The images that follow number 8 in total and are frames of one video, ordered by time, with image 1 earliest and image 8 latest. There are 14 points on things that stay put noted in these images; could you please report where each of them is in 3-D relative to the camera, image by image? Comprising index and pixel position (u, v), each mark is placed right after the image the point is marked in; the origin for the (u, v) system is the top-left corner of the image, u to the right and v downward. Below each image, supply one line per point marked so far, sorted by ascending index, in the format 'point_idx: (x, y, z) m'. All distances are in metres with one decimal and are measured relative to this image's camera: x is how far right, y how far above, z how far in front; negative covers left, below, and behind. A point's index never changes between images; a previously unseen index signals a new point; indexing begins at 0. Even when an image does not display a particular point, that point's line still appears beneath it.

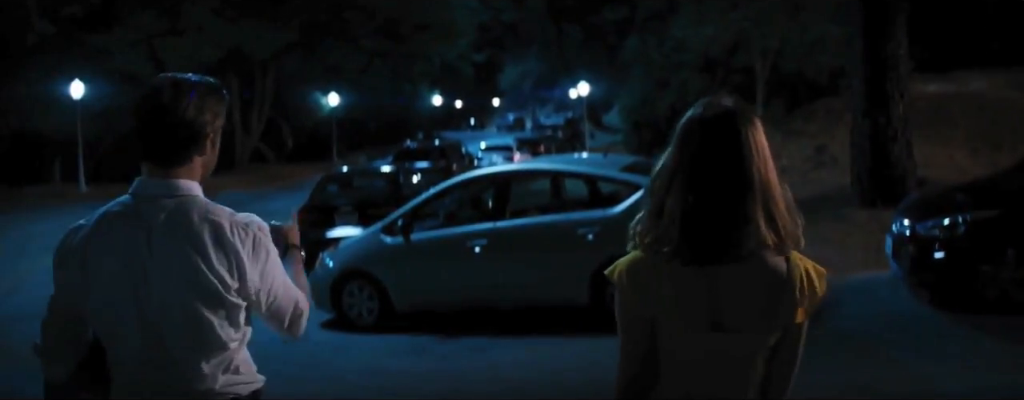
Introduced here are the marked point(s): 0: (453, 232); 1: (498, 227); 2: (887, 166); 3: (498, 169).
0: (-0.5, -0.3, +10.2) m
1: (-0.1, -0.2, +10.0) m
2: (+4.5, +0.4, +14.4) m
3: (-0.2, +0.3, +10.4) m
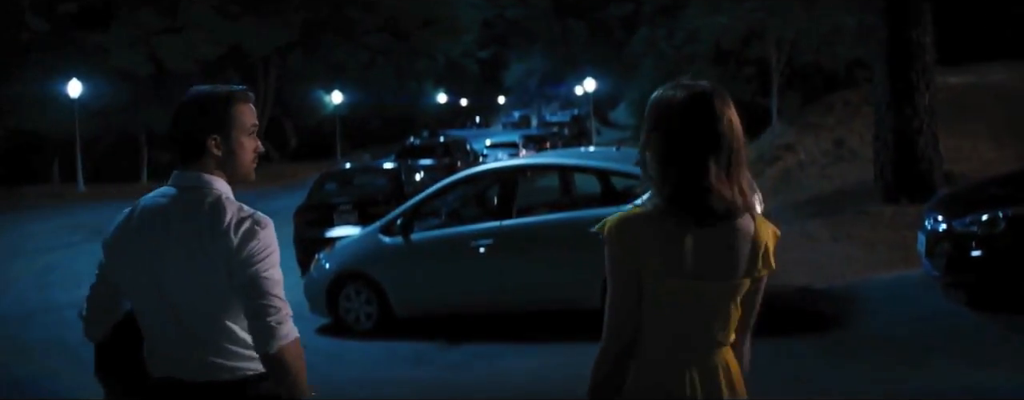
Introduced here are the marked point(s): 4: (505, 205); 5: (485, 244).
0: (-0.4, -0.3, +9.6) m
1: (-0.1, -0.2, +9.4) m
2: (+4.5, +0.5, +13.7) m
3: (-0.1, +0.3, +9.7) m
4: (-0.1, 0.0, +9.6) m
5: (-0.2, -0.3, +9.4) m
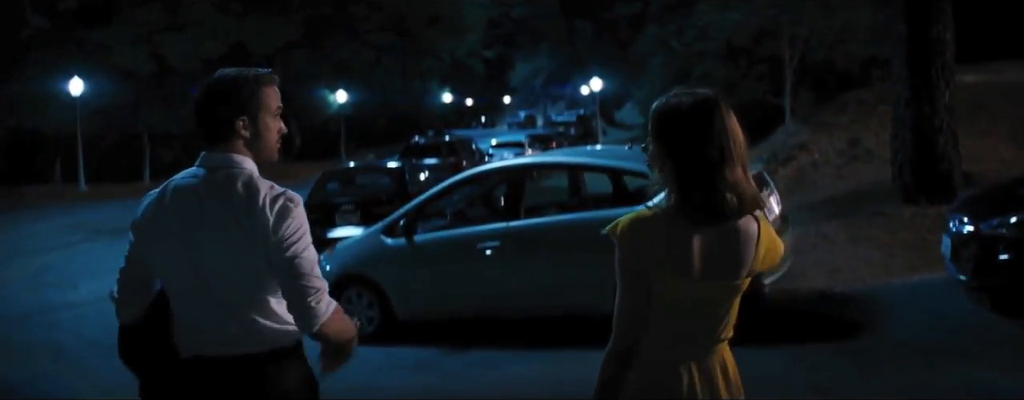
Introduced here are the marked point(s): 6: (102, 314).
0: (-0.4, -0.3, +9.2) m
1: (0.0, -0.2, +9.0) m
2: (+4.6, +0.5, +13.3) m
3: (0.0, +0.3, +9.3) m
4: (0.0, 0.0, +9.2) m
5: (-0.1, -0.3, +9.0) m
6: (-5.0, -1.2, +14.6) m
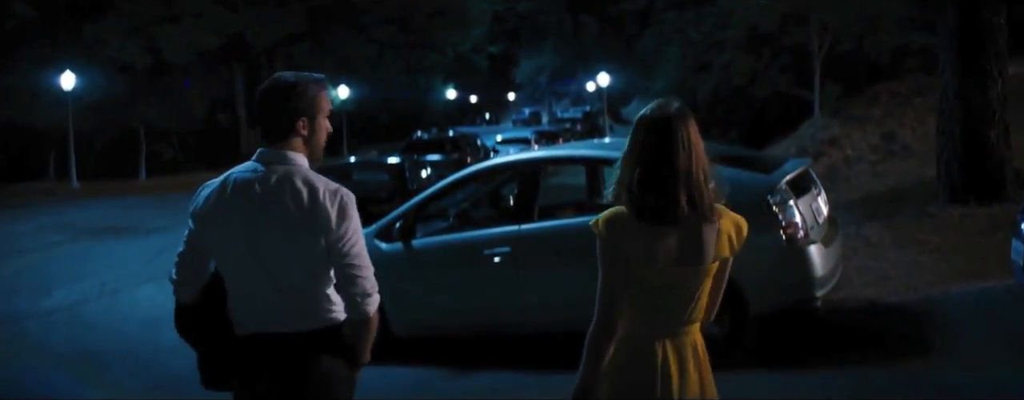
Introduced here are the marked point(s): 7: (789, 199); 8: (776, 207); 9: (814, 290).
0: (-0.3, -0.3, +8.0) m
1: (+0.1, -0.2, +7.9) m
2: (+4.7, +0.5, +12.2) m
3: (0.0, +0.3, +8.2) m
4: (+0.1, 0.0, +8.0) m
5: (-0.1, -0.3, +7.9) m
6: (-4.9, -1.2, +13.5) m
7: (+1.7, 0.0, +7.4) m
8: (+1.6, 0.0, +7.4) m
9: (+1.8, -0.5, +7.4) m
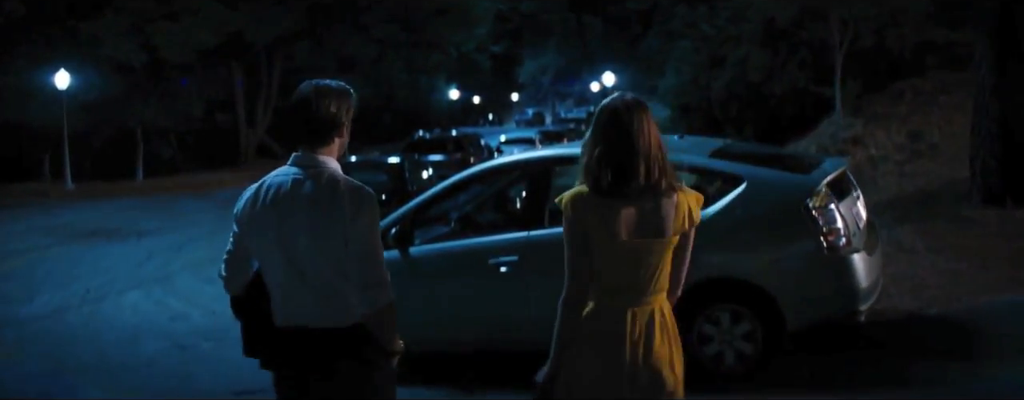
0: (-0.3, -0.3, +7.3) m
1: (+0.1, -0.2, +7.1) m
2: (+4.8, +0.4, +11.4) m
3: (+0.1, +0.3, +7.4) m
4: (+0.1, 0.0, +7.3) m
5: (0.0, -0.4, +7.1) m
6: (-4.8, -1.2, +12.7) m
7: (+1.7, 0.0, +6.6) m
8: (+1.7, -0.1, +6.6) m
9: (+1.9, -0.6, +6.6) m
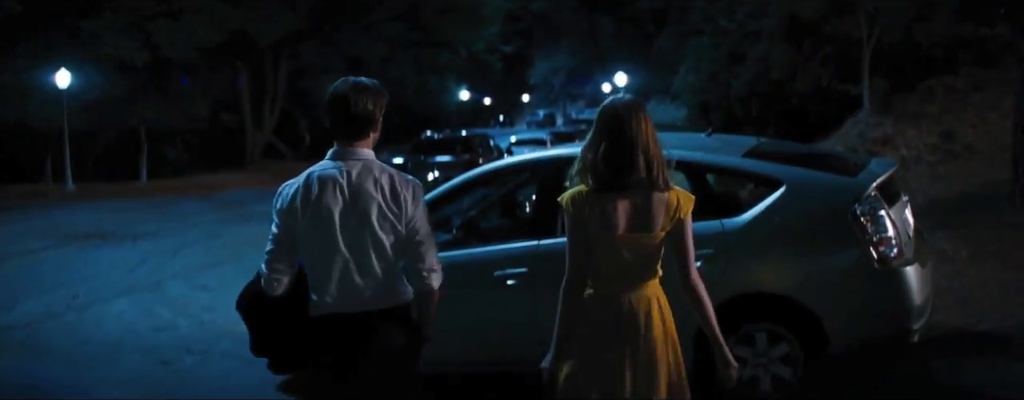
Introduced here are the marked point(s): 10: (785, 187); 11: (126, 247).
0: (-0.2, -0.3, +6.5) m
1: (+0.2, -0.2, +6.3) m
2: (+4.8, +0.4, +10.6) m
3: (+0.1, +0.2, +6.7) m
4: (+0.2, -0.1, +6.5) m
5: (0.0, -0.4, +6.4) m
6: (-4.7, -1.3, +12.0) m
7: (+1.8, 0.0, +5.9) m
8: (+1.7, -0.1, +5.8) m
9: (+1.9, -0.6, +5.9) m
10: (+1.3, +0.1, +6.0) m
11: (-5.9, -0.7, +18.4) m
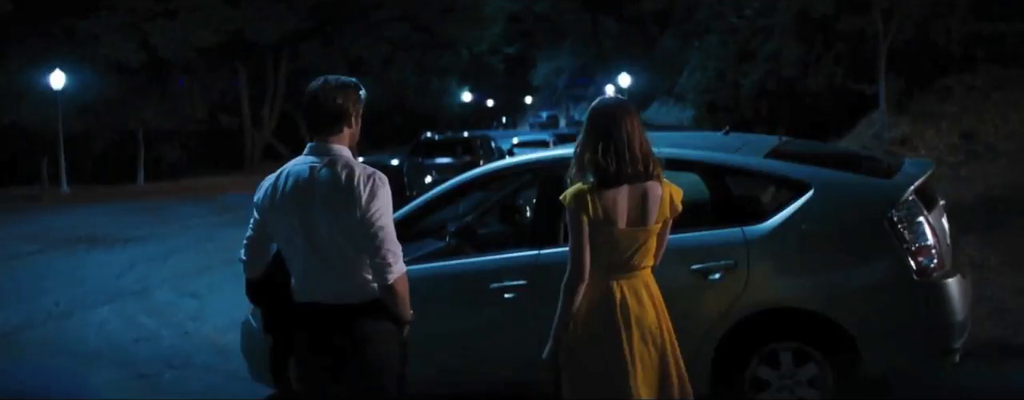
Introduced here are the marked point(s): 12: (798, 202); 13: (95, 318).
0: (-0.2, -0.3, +5.9) m
1: (+0.2, -0.3, +5.8) m
2: (+4.9, +0.4, +10.0) m
3: (+0.1, +0.2, +6.1) m
4: (+0.2, -0.1, +5.9) m
5: (0.0, -0.4, +5.8) m
6: (-4.7, -1.3, +11.4) m
7: (+1.8, -0.1, +5.3) m
8: (+1.7, -0.1, +5.2) m
9: (+1.9, -0.6, +5.3) m
10: (+1.3, 0.0, +5.4) m
11: (-5.8, -0.8, +17.9) m
12: (+1.3, 0.0, +5.4) m
13: (-4.1, -1.2, +12.0) m
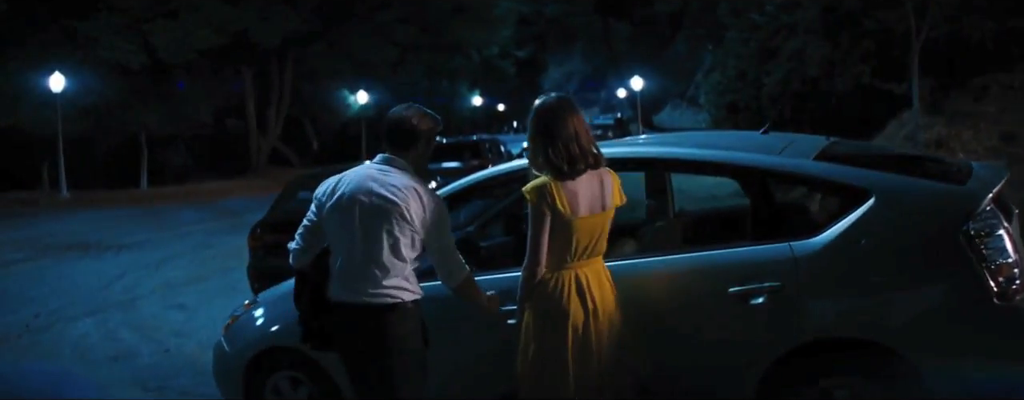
0: (-0.2, -0.4, +5.1) m
1: (+0.2, -0.3, +5.0) m
2: (+4.9, +0.3, +9.2) m
3: (+0.2, +0.2, +5.3) m
4: (+0.2, -0.1, +5.1) m
5: (0.0, -0.4, +5.0) m
6: (-4.6, -1.3, +10.7) m
7: (+1.8, -0.1, +4.5) m
8: (+1.7, -0.1, +4.4) m
9: (+1.9, -0.6, +4.5) m
10: (+1.3, 0.0, +4.6) m
11: (-5.7, -0.8, +17.1) m
12: (+1.3, 0.0, +4.6) m
13: (-4.0, -1.2, +11.2) m
